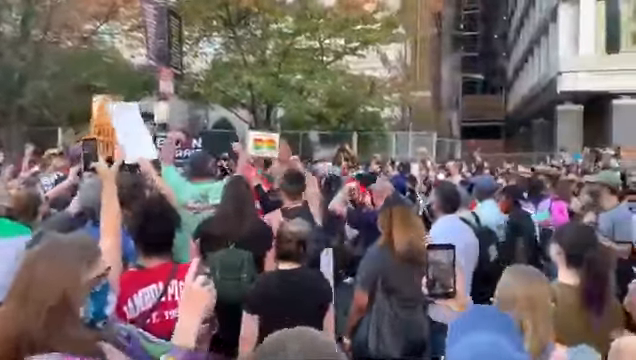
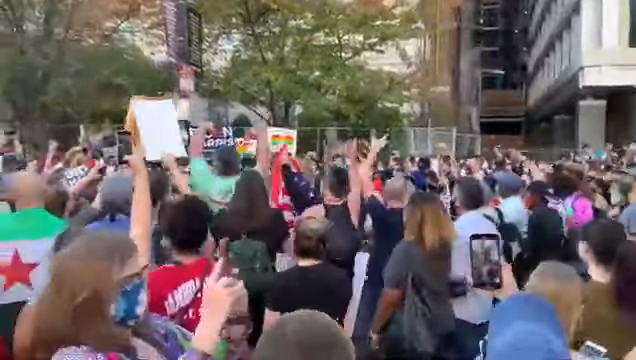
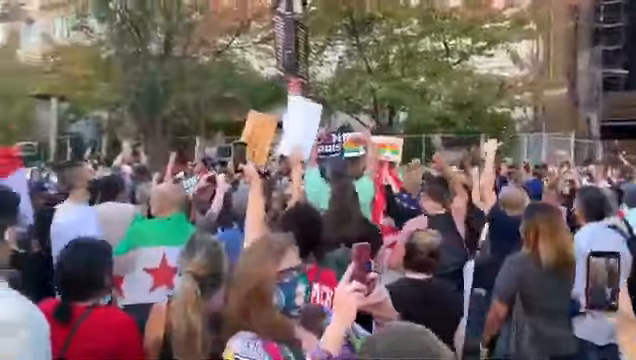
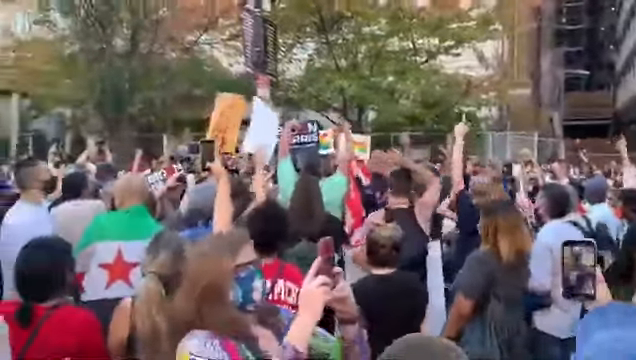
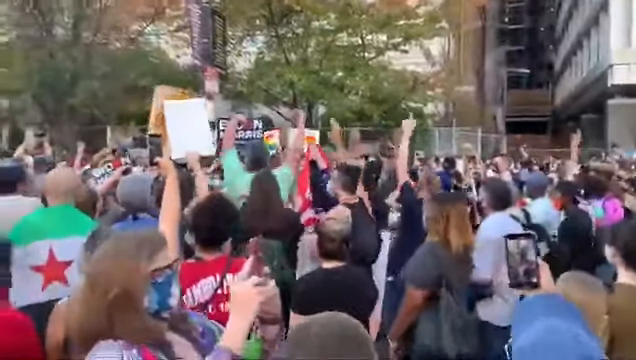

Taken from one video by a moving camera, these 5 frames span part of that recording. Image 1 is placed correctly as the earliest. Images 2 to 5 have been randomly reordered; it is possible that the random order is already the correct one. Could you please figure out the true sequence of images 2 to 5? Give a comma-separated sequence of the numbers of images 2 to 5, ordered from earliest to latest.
2, 5, 4, 3
